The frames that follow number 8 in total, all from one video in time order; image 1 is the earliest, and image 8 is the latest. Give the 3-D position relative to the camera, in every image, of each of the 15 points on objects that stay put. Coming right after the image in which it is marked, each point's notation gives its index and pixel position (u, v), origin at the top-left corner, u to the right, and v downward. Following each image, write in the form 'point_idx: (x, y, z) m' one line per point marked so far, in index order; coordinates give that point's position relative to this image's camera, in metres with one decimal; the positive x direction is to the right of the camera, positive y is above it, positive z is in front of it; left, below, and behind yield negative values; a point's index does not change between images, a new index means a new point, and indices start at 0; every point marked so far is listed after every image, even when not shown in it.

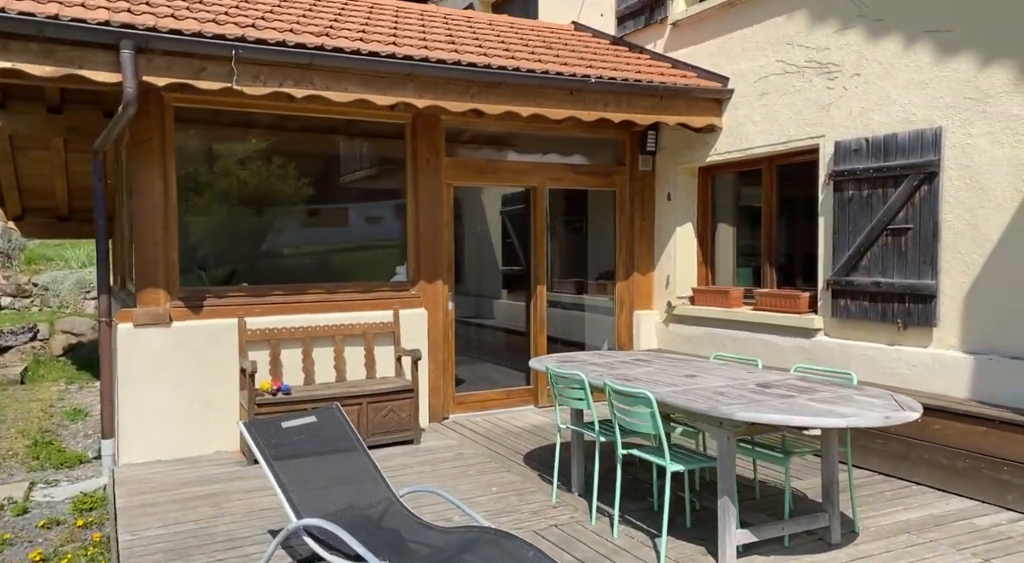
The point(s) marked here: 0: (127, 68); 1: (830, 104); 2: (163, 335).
0: (-2.0, +1.1, +4.5) m
1: (+2.3, +1.2, +5.8) m
2: (-2.2, -0.3, +5.4) m
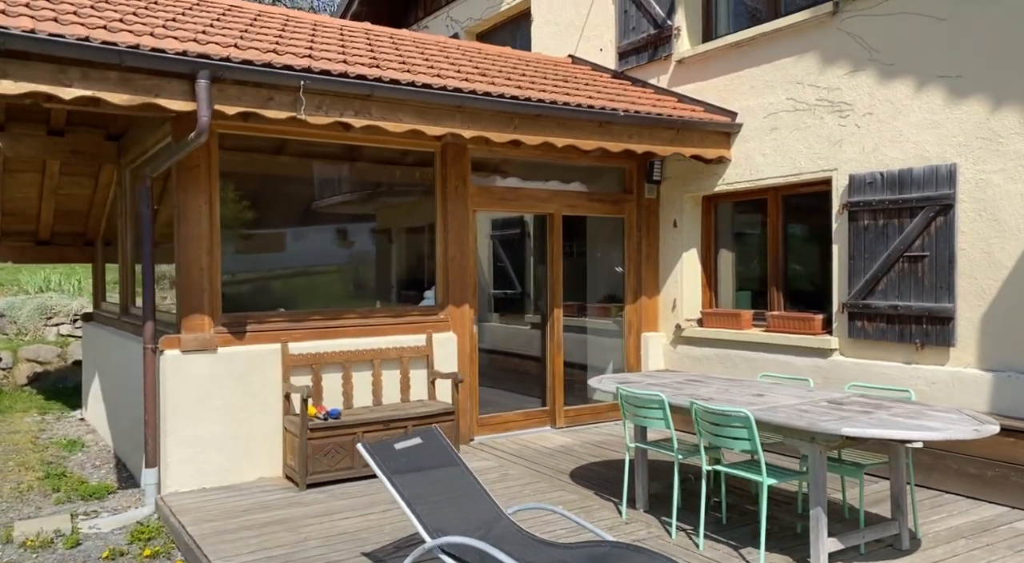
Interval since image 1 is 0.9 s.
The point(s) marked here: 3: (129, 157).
0: (-1.7, +1.0, +4.5) m
1: (+2.5, +1.1, +6.3) m
2: (-1.9, -0.5, +5.4) m
3: (-3.3, +1.1, +7.3) m
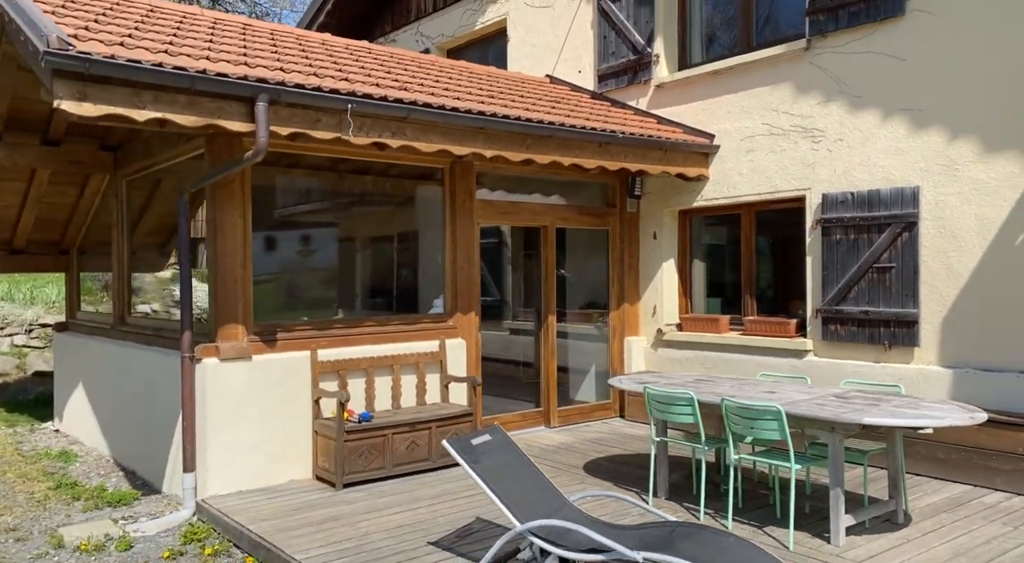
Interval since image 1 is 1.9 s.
0: (-1.4, +0.9, +4.8) m
1: (+2.5, +1.0, +7.0) m
2: (-1.8, -0.6, +5.6) m
3: (-3.3, +1.0, +7.4) m
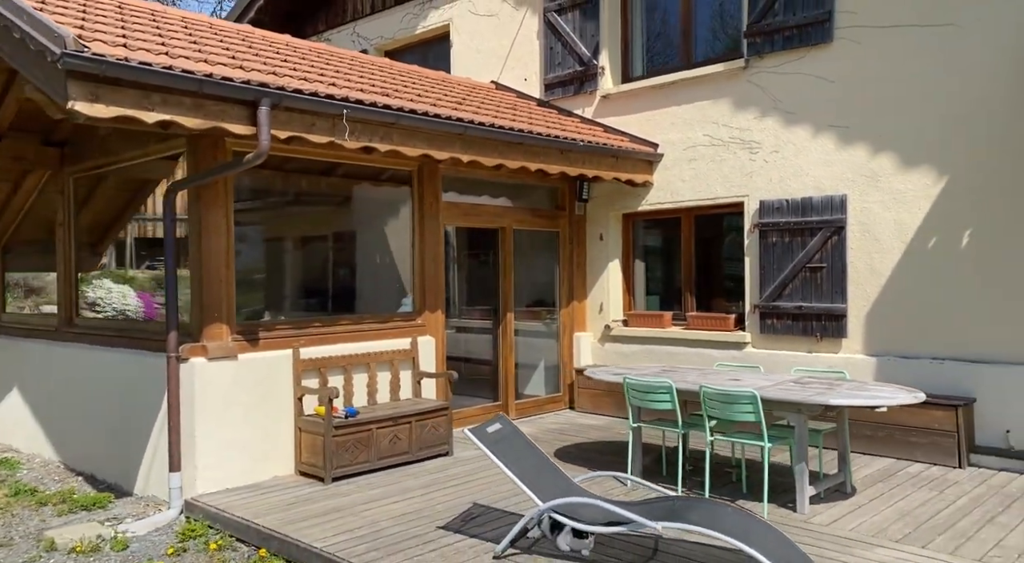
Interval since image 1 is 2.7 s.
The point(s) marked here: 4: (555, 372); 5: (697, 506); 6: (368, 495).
0: (-1.4, +0.9, +4.9) m
1: (+2.2, +1.0, +7.6) m
2: (-1.9, -0.6, +5.7) m
3: (-3.7, +1.0, +7.2) m
4: (+0.4, -1.0, +8.8) m
5: (+0.9, -1.1, +4.0) m
6: (-0.9, -1.4, +5.4) m
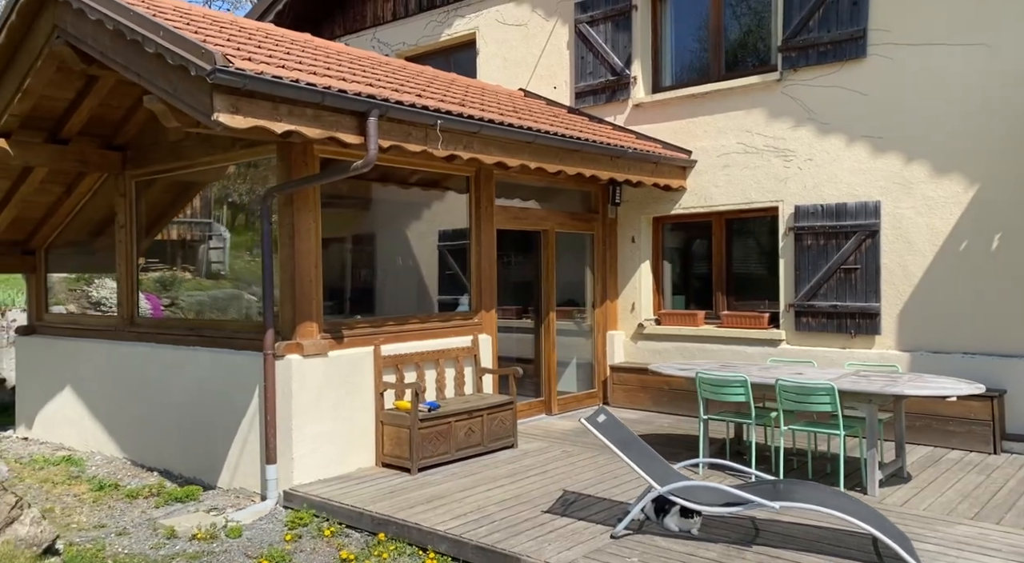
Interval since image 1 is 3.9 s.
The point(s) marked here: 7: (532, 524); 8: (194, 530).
0: (-0.8, +0.9, +5.2) m
1: (+2.6, +1.0, +8.1) m
2: (-1.3, -0.6, +6.0) m
3: (-3.2, +1.0, +7.4) m
4: (+0.8, -1.0, +9.2) m
5: (+1.5, -1.1, +4.4) m
6: (-0.4, -1.4, +5.7) m
7: (+0.1, -1.4, +4.8) m
8: (-2.0, -1.5, +5.2) m
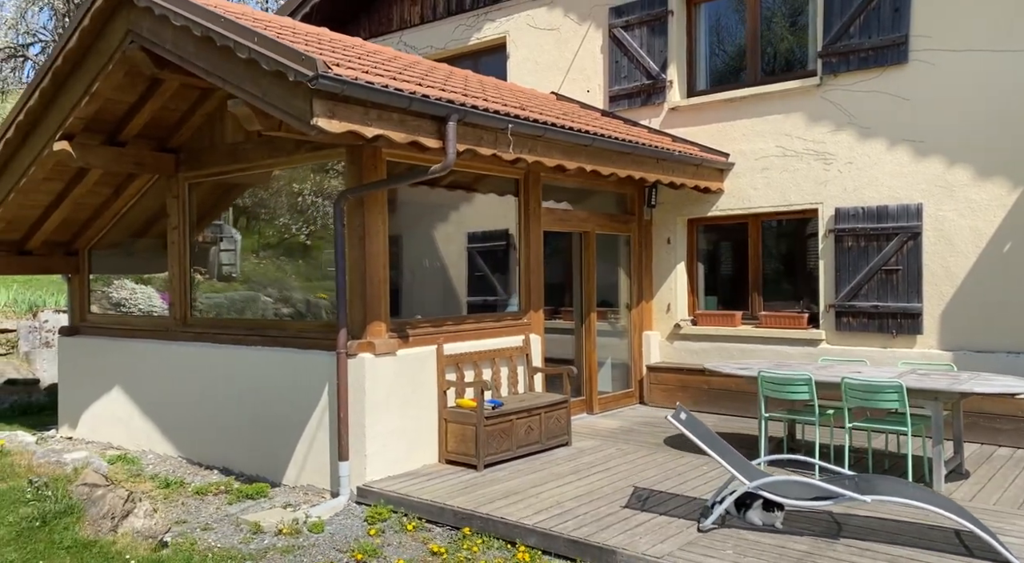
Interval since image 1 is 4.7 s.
0: (-0.4, +0.9, +5.3) m
1: (+3.1, +1.0, +8.2) m
2: (-0.9, -0.6, +6.1) m
3: (-2.8, +1.0, +7.5) m
4: (+1.3, -1.0, +9.4) m
5: (+2.0, -1.1, +4.5) m
6: (+0.1, -1.4, +5.8) m
7: (+0.6, -1.4, +4.9) m
8: (-1.5, -1.5, +5.3) m
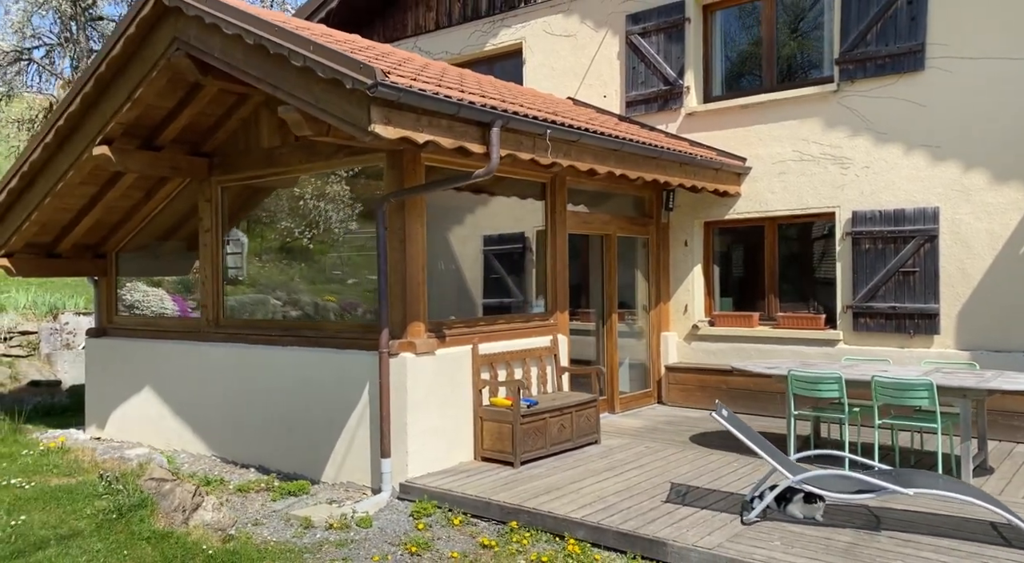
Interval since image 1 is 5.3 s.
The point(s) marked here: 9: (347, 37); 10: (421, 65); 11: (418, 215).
0: (-0.1, +0.9, +5.5) m
1: (+3.3, +1.0, +8.4) m
2: (-0.6, -0.6, +6.2) m
3: (-2.5, +1.0, +7.6) m
4: (+1.5, -1.0, +9.5) m
5: (+2.3, -1.1, +4.7) m
6: (+0.4, -1.4, +6.0) m
7: (+0.9, -1.4, +5.1) m
8: (-1.2, -1.5, +5.4) m
9: (-1.3, +1.9, +6.6) m
10: (-0.7, +1.7, +6.7) m
11: (-0.7, +0.5, +6.3) m
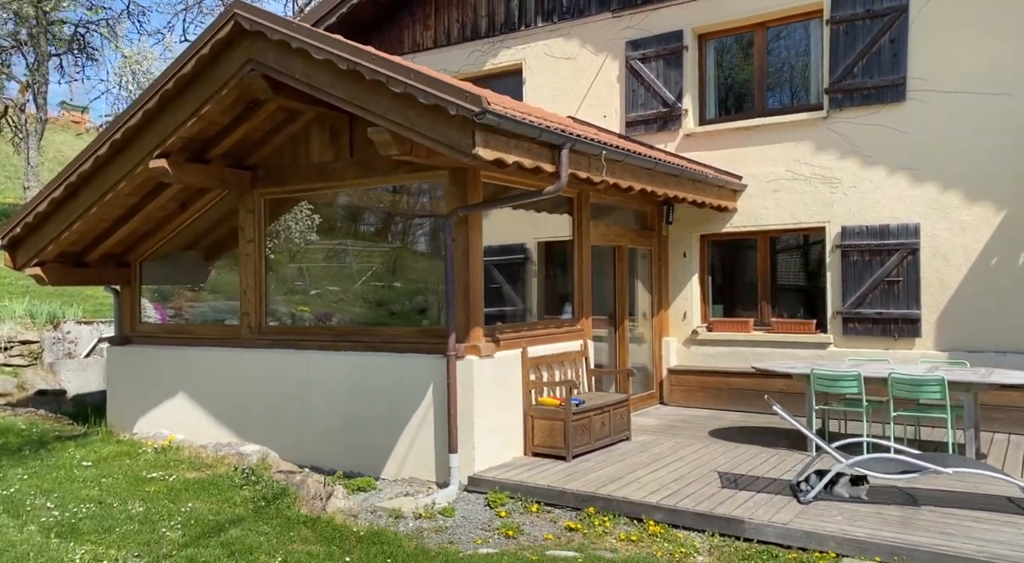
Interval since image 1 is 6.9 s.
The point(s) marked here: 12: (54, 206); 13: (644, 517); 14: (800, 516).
0: (+0.4, +0.8, +6.0) m
1: (+3.5, +0.9, +9.3) m
2: (-0.2, -0.7, +6.7) m
3: (-2.2, +0.9, +8.0) m
4: (+1.6, -1.1, +10.2) m
5: (+2.9, -1.1, +5.5) m
6: (+0.8, -1.5, +6.6) m
7: (+1.4, -1.4, +5.7) m
8: (-0.7, -1.6, +5.9) m
9: (-0.9, +1.8, +7.1) m
10: (-0.3, +1.6, +7.2) m
11: (-0.3, +0.4, +6.8) m
12: (-4.3, +0.7, +8.0) m
13: (+0.9, -1.5, +5.6) m
14: (+1.8, -1.4, +5.2) m
